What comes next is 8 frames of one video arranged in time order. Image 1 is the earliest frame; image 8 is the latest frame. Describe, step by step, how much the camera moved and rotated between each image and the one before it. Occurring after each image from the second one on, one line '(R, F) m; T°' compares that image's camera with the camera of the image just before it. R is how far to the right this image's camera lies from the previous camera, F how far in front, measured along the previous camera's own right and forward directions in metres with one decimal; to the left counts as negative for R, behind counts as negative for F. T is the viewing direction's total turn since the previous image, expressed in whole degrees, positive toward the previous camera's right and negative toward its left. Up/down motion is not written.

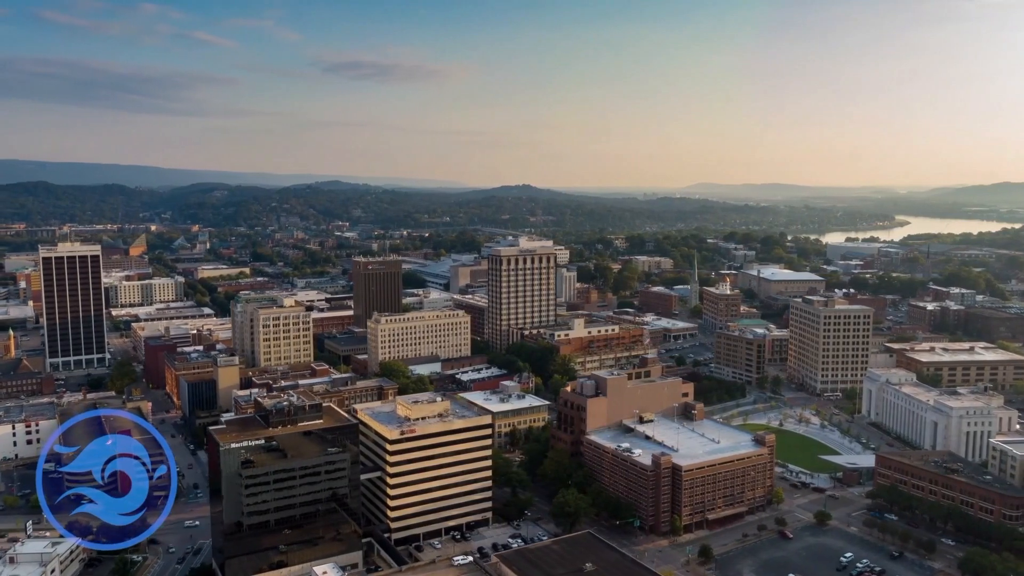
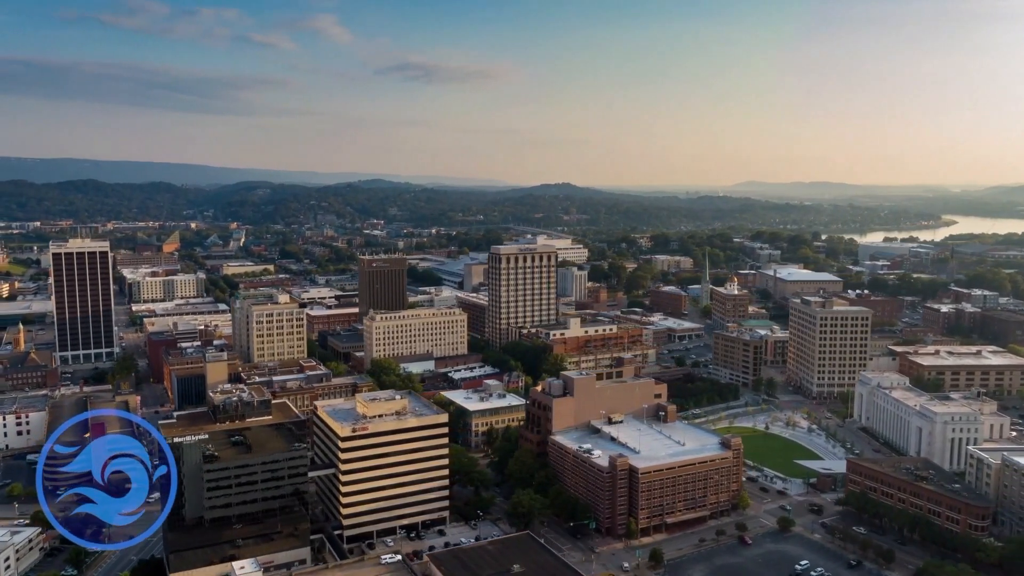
(+4.7, +0.4) m; -3°
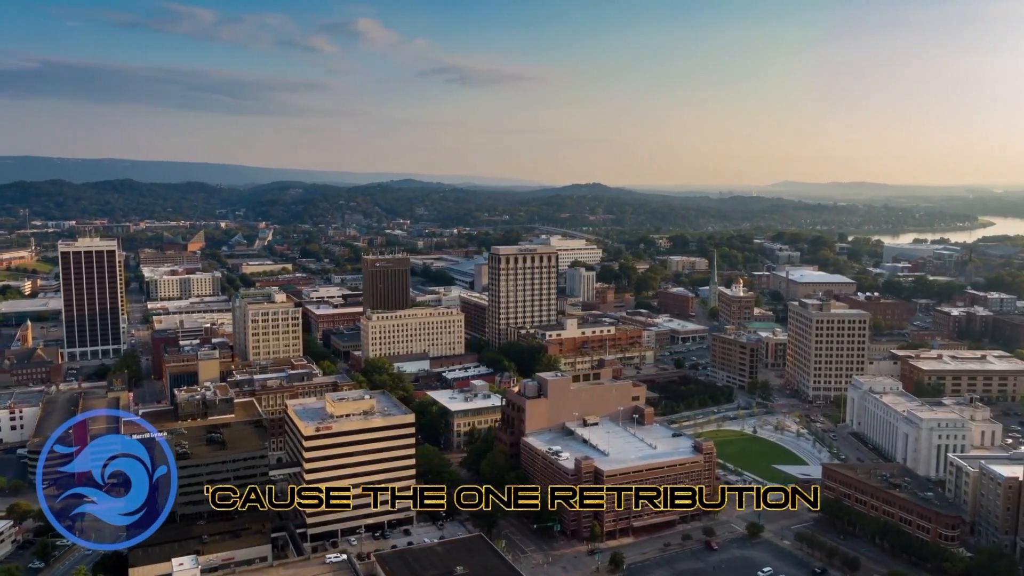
(+3.6, +0.3) m; -2°
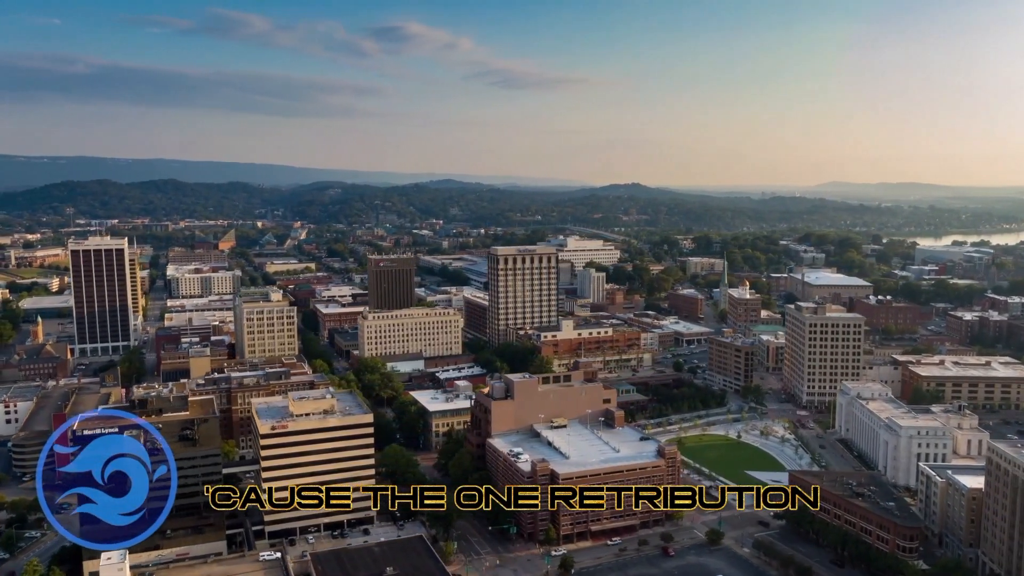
(+4.5, +0.3) m; -3°
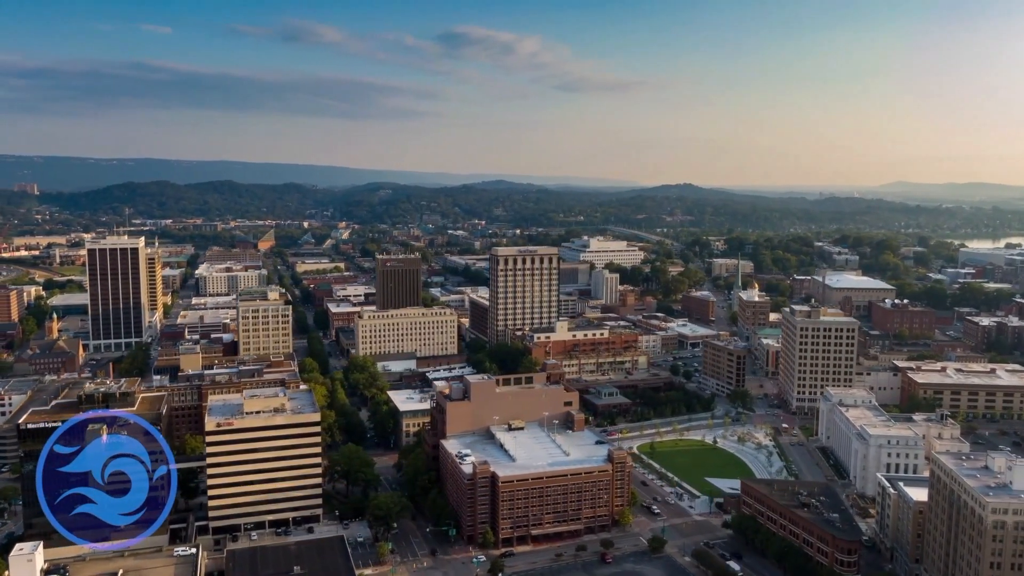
(+6.0, +0.6) m; -4°
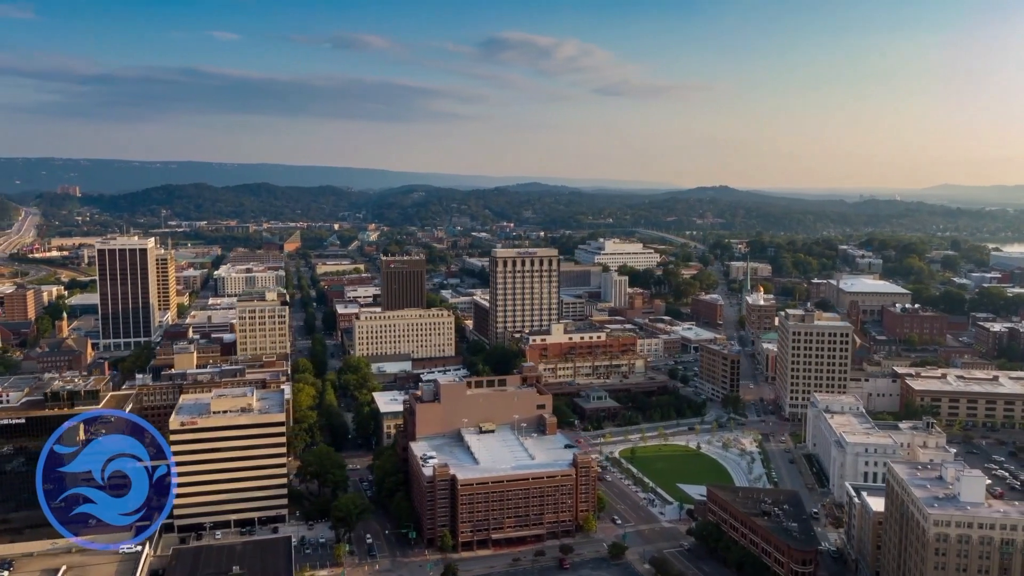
(+4.0, +0.4) m; -2°
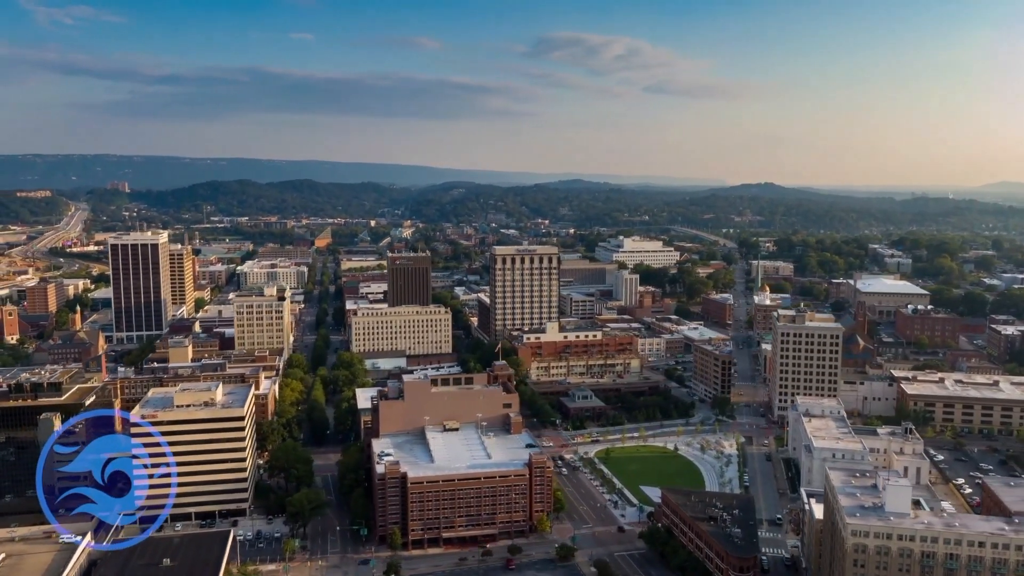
(+4.9, +0.4) m; -3°
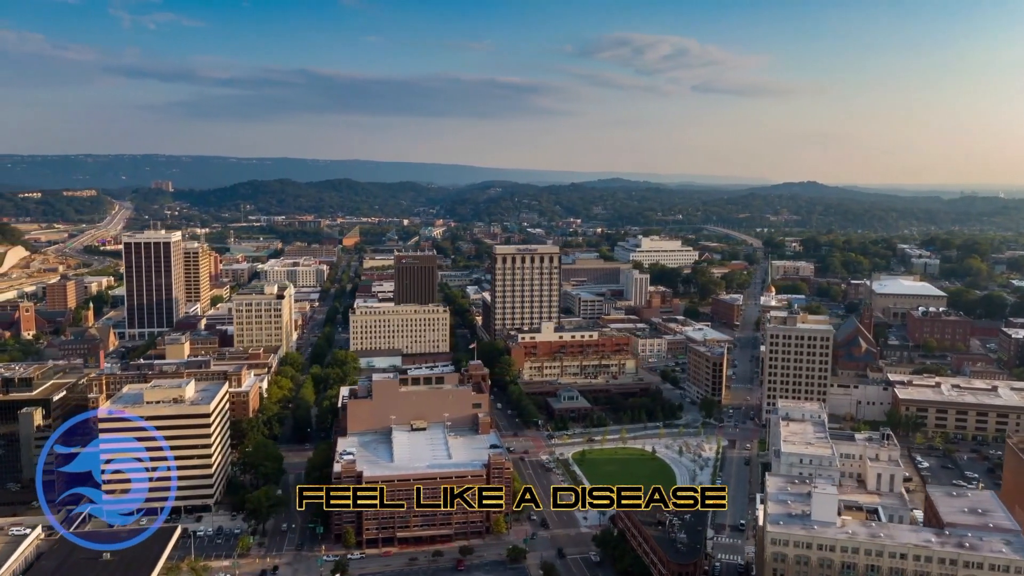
(+4.5, +0.3) m; -3°
